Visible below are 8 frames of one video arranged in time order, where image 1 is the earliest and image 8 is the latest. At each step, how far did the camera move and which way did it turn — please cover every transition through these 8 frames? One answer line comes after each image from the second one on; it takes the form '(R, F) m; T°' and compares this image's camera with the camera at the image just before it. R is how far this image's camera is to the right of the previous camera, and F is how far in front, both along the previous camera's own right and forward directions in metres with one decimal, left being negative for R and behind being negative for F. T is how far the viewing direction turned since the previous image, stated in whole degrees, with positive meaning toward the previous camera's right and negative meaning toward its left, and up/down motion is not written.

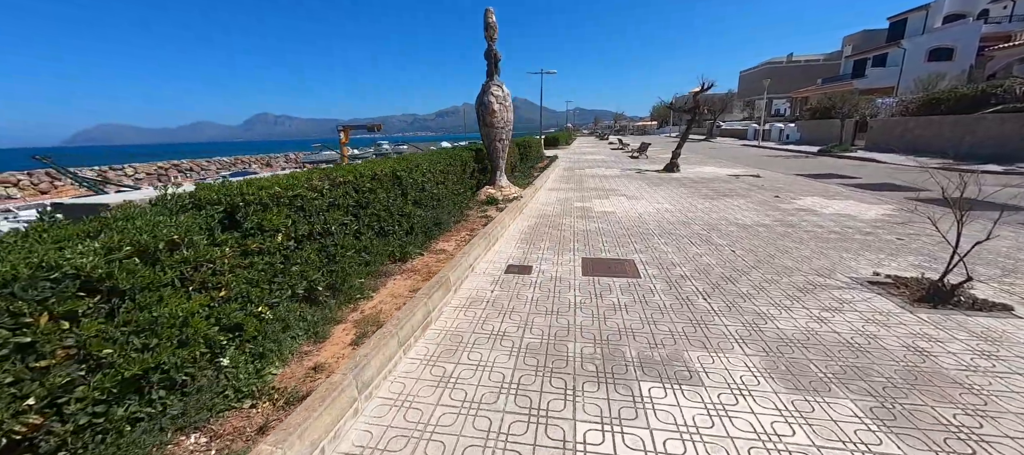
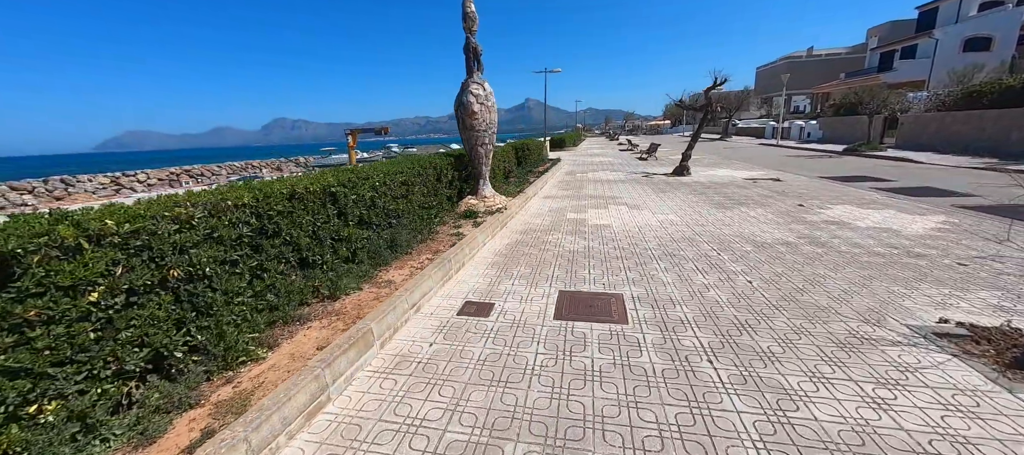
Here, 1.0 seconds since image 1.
(+0.5, +0.8) m; -2°
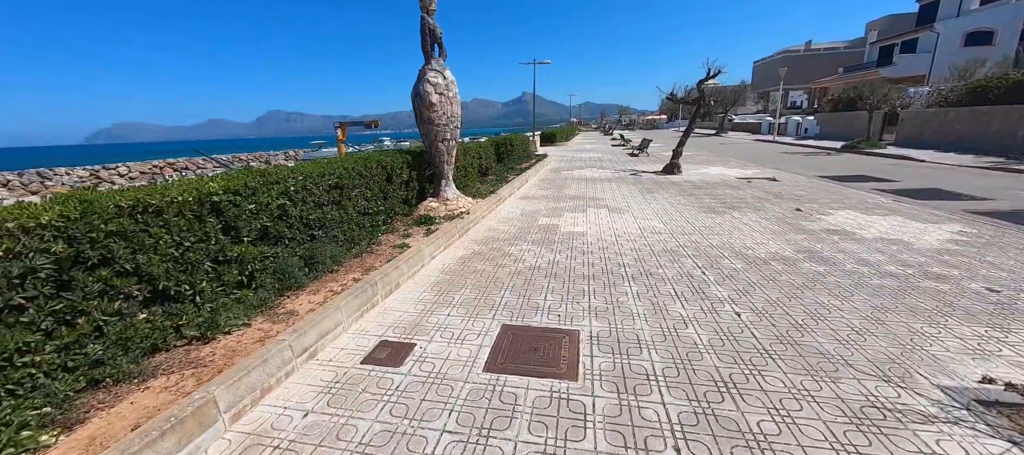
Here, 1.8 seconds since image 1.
(+0.5, +0.7) m; +1°
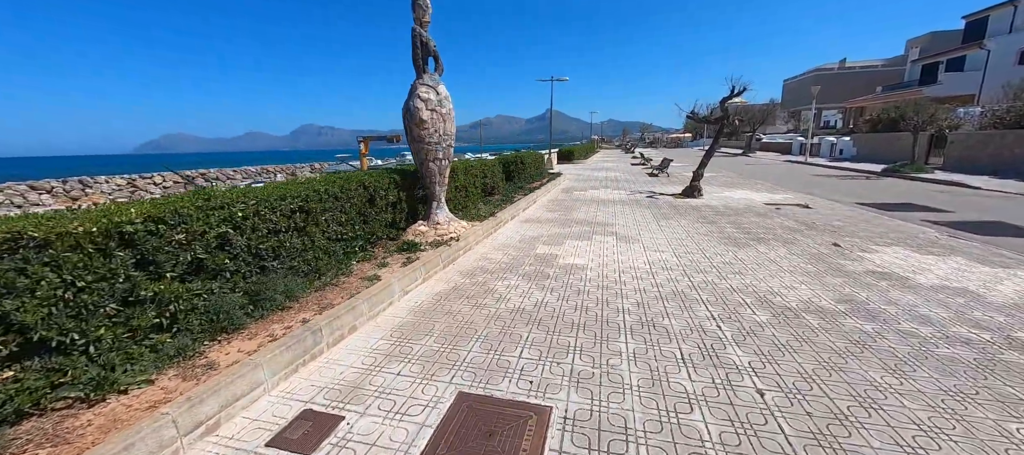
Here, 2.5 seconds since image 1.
(+0.4, +0.5) m; -3°
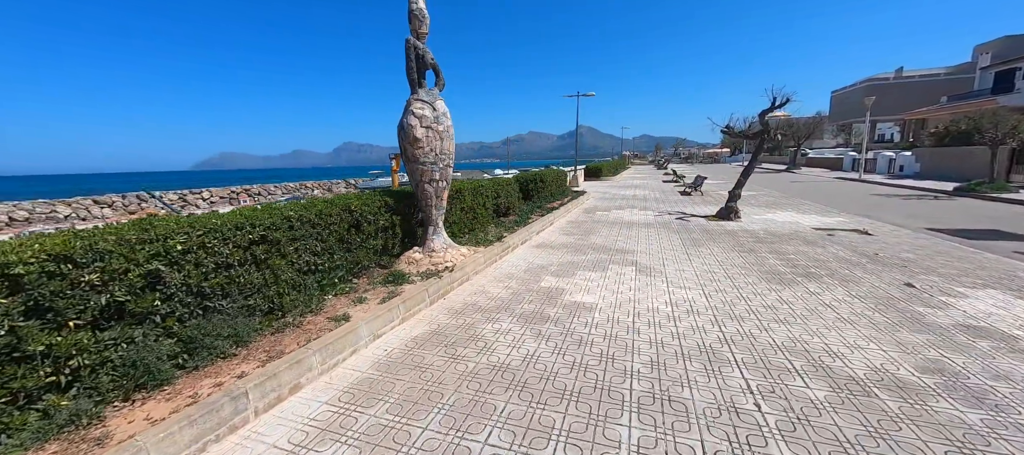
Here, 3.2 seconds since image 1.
(+0.4, +0.6) m; -5°
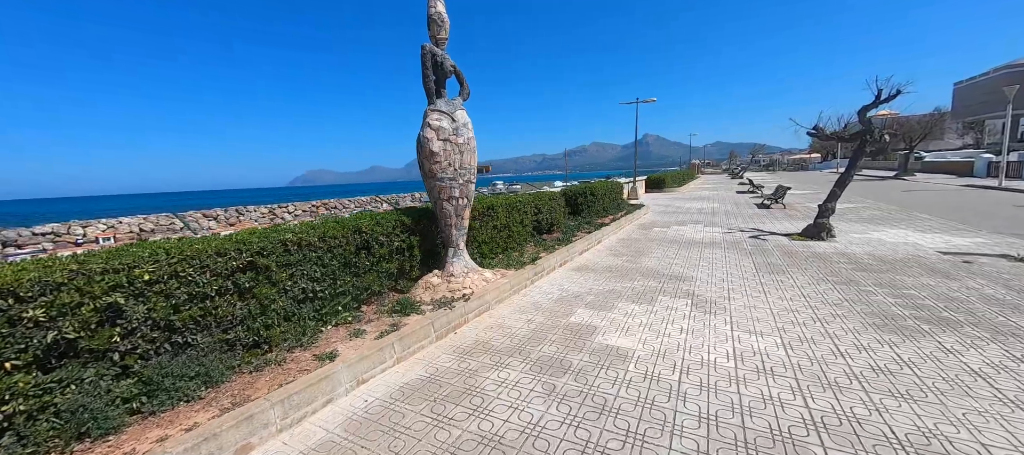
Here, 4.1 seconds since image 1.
(+0.4, +0.6) m; -10°
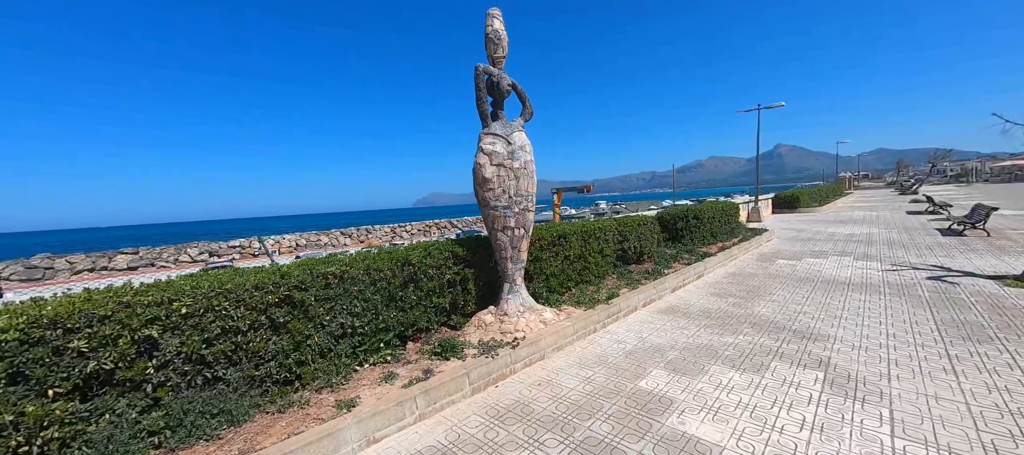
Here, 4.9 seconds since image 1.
(+0.4, +0.6) m; -16°
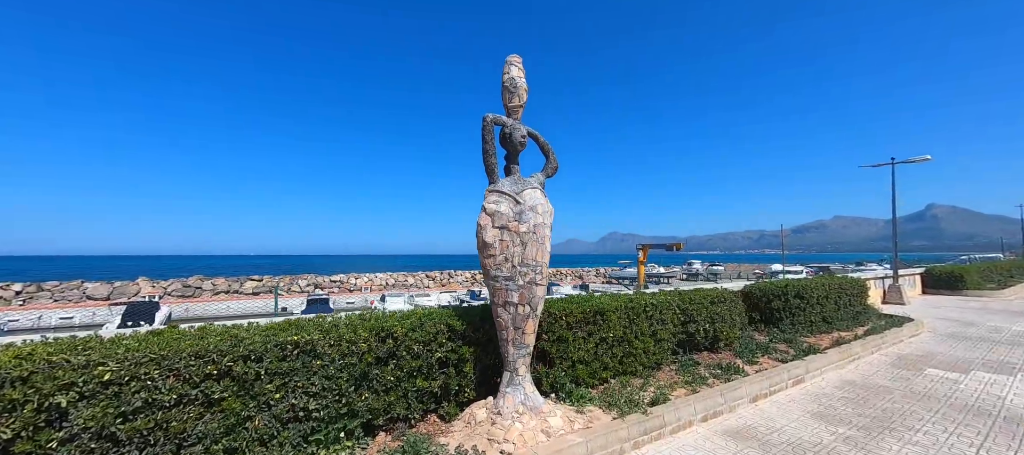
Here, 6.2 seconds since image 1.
(+0.7, +0.7) m; -13°
